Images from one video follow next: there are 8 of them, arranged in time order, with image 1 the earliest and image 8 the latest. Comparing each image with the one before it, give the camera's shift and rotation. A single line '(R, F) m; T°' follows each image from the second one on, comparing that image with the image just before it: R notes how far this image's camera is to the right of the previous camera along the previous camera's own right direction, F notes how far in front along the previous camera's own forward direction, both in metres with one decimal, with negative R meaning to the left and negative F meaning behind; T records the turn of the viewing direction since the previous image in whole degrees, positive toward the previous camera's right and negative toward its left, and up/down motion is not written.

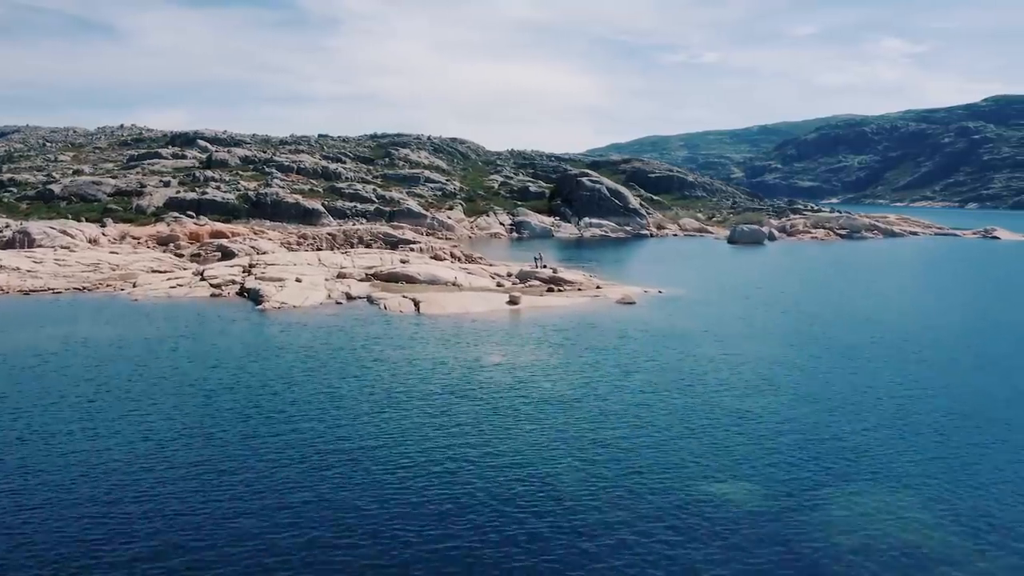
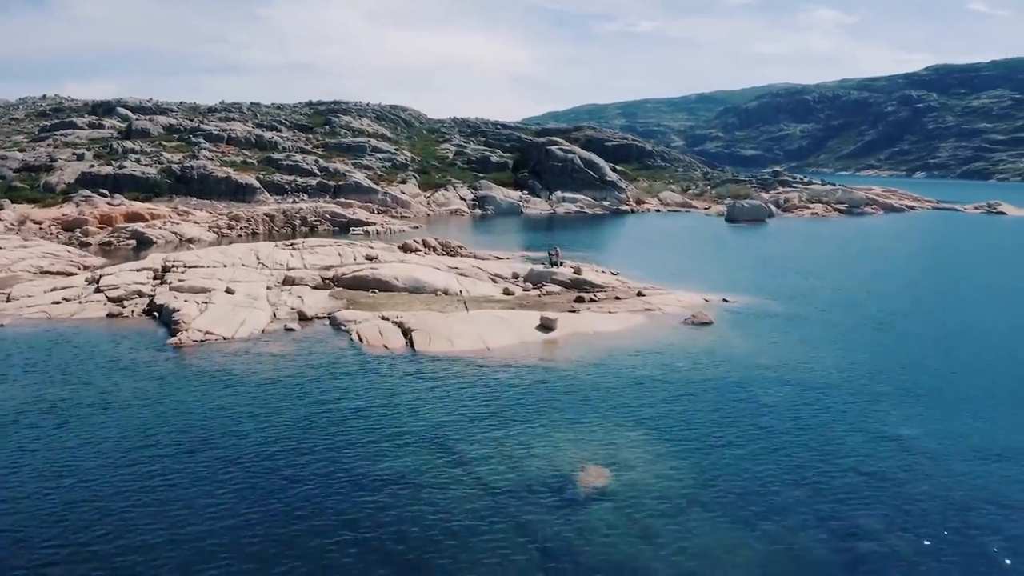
(-3.8, +18.5) m; +3°
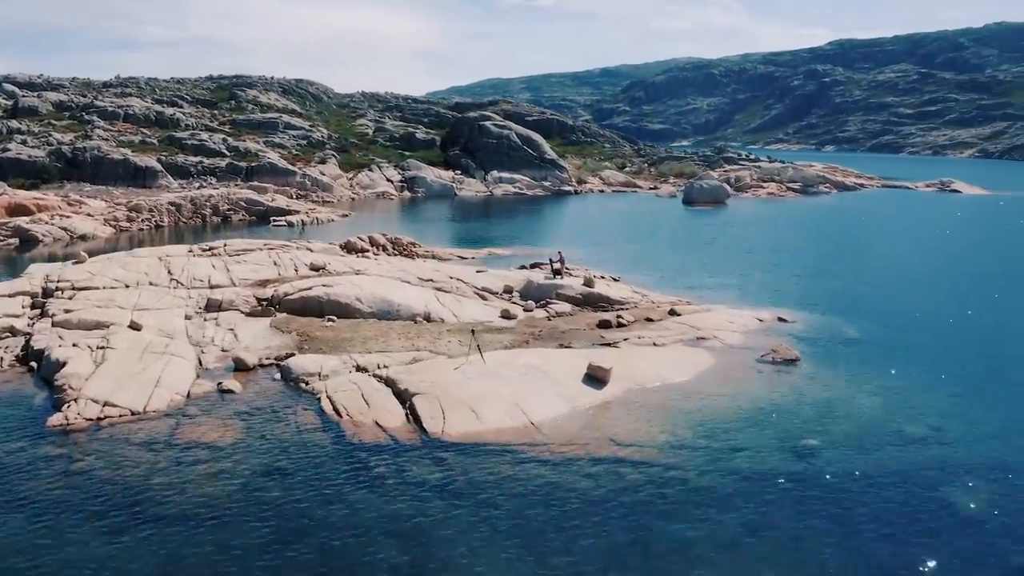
(-3.7, +12.3) m; +5°
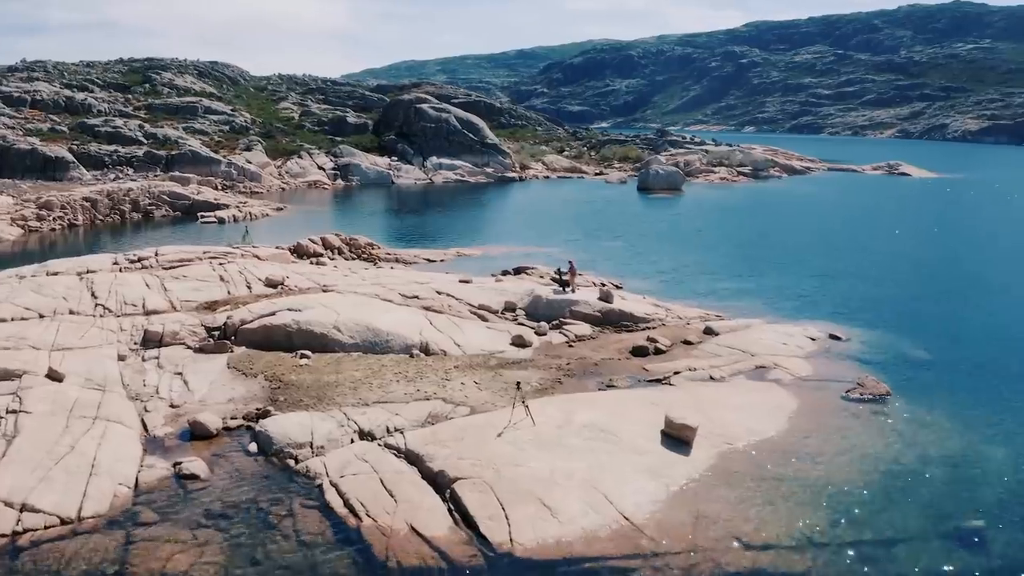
(-3.1, +7.4) m; +5°
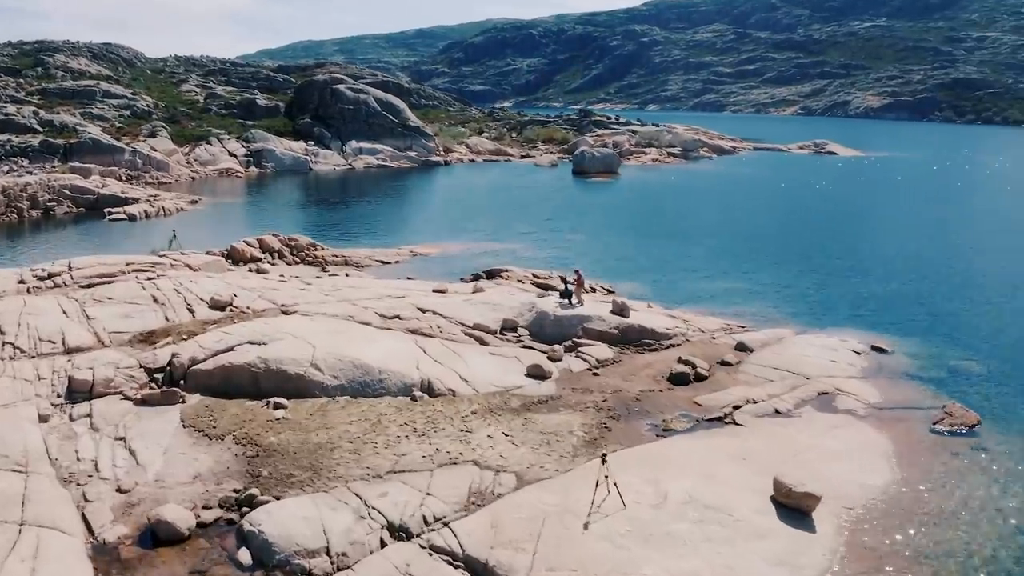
(-3.0, +5.9) m; +5°
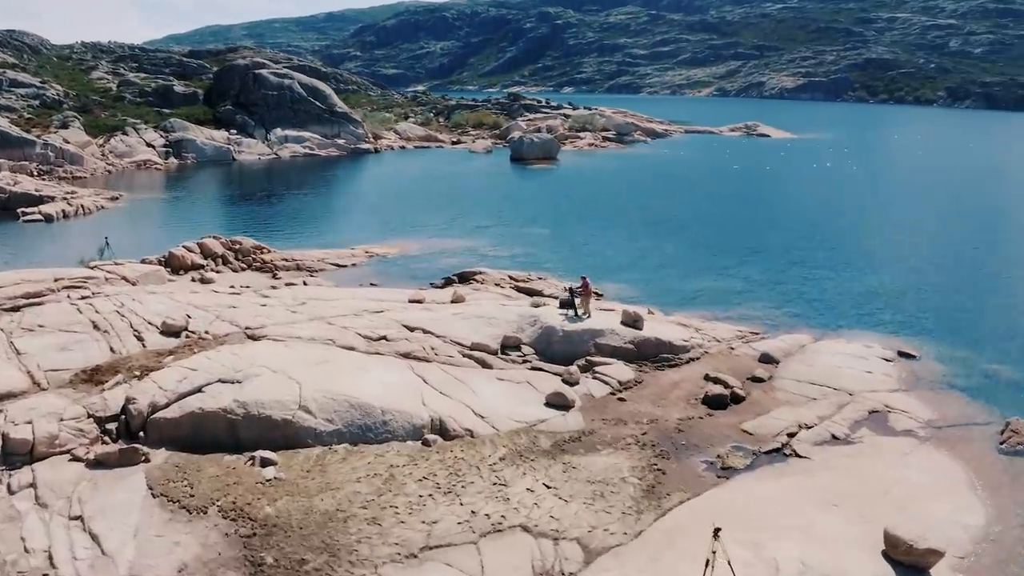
(-2.3, +3.9) m; +5°
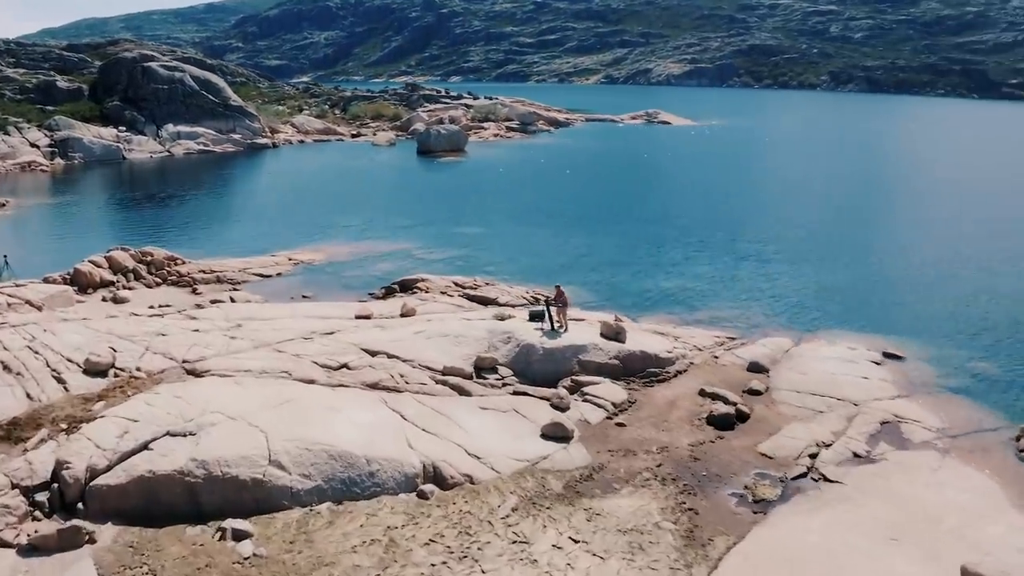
(-2.0, +2.9) m; +6°
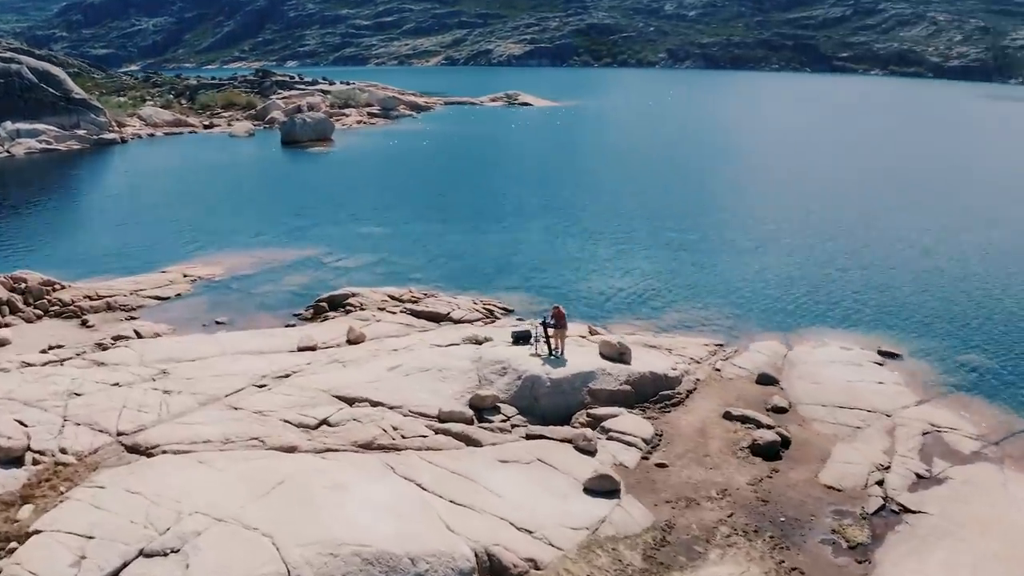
(-3.2, +3.9) m; +9°
